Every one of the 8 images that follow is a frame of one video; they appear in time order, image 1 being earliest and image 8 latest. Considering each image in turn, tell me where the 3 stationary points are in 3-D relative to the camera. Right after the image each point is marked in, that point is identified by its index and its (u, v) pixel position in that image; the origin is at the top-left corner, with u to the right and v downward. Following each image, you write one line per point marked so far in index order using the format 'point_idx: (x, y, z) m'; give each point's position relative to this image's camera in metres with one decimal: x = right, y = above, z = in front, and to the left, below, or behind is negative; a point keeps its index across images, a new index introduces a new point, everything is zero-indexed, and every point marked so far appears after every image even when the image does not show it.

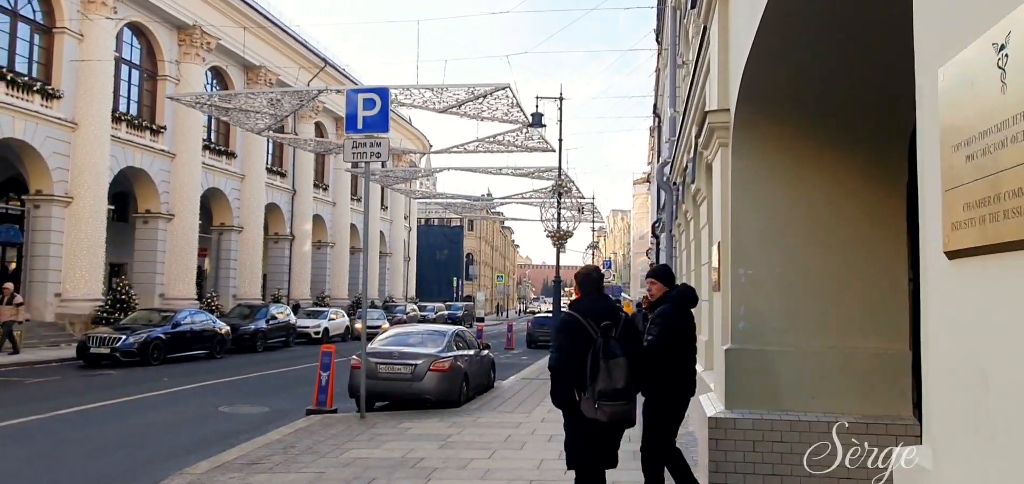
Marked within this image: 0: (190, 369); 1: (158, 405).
0: (-8.1, -3.2, +19.4) m
1: (-6.1, -2.8, +13.4) m
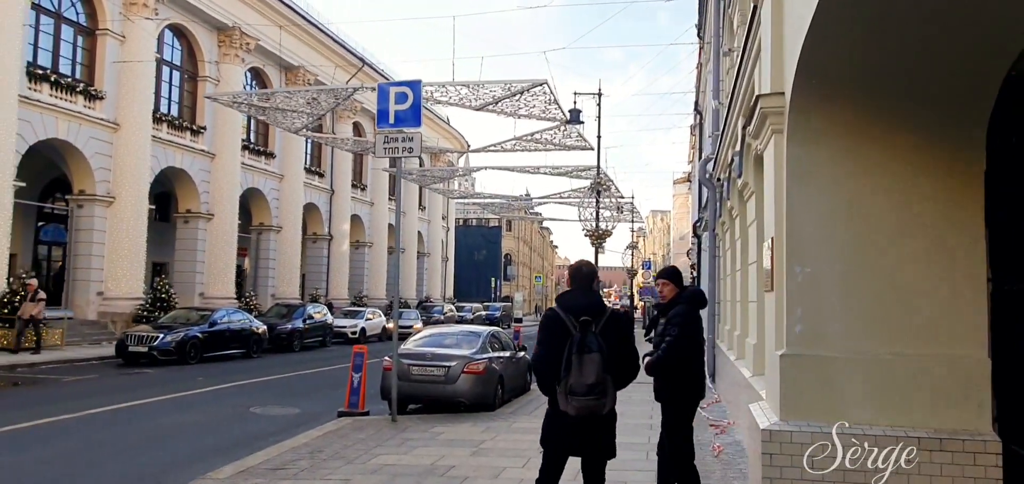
0: (-7.2, -3.2, +19.4) m
1: (-5.5, -2.8, +13.3) m
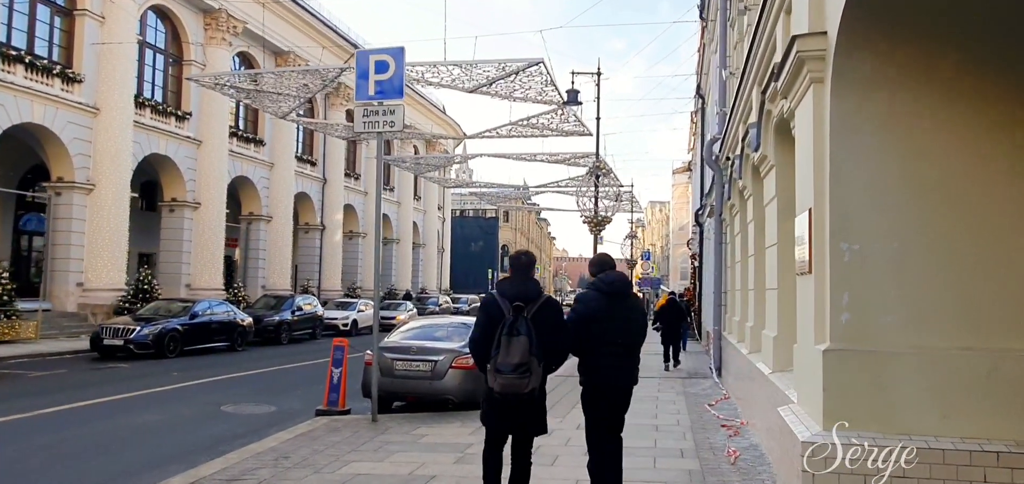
0: (-7.3, -2.9, +18.4) m
1: (-5.6, -2.6, +12.4) m
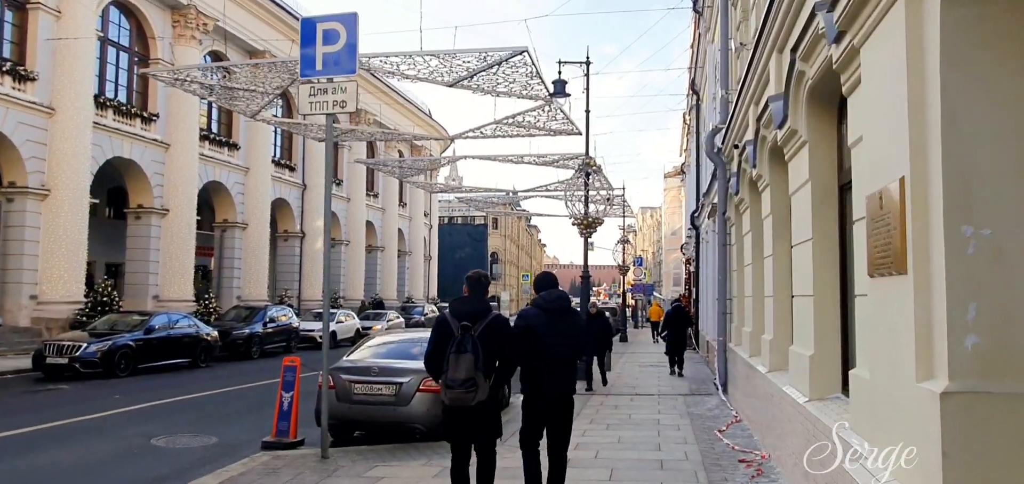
0: (-7.6, -3.1, +16.8) m
1: (-5.9, -2.6, +10.7) m
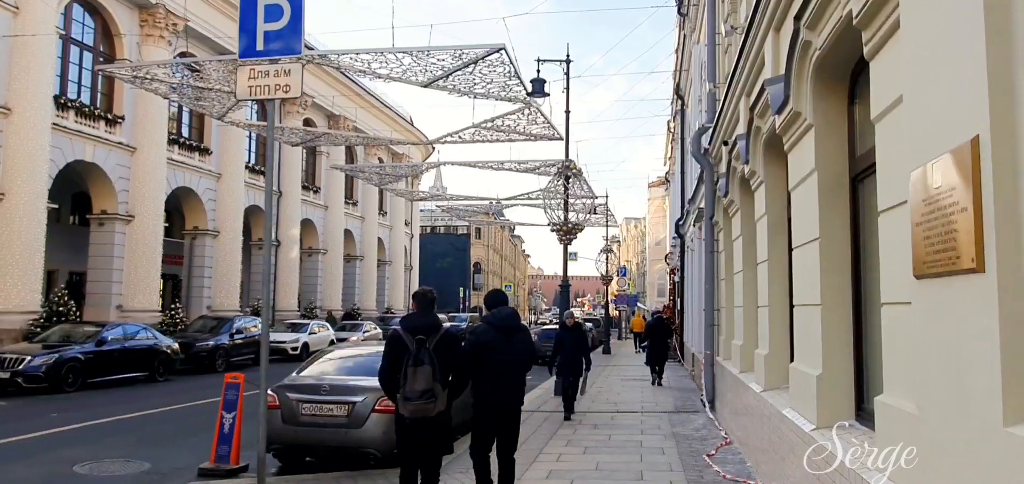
0: (-8.1, -3.2, +15.6) m
1: (-6.3, -2.7, +9.6) m
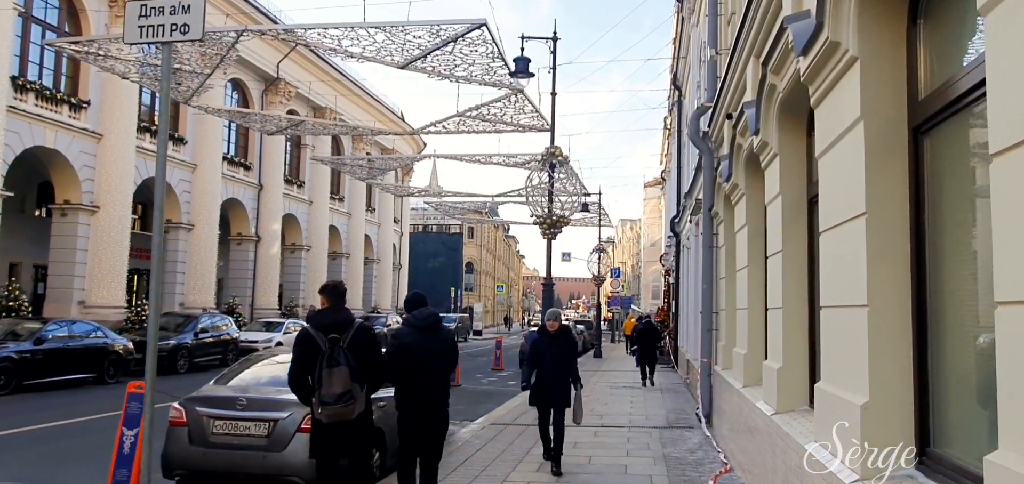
0: (-8.6, -3.0, +14.1) m
1: (-6.7, -2.5, +8.1) m
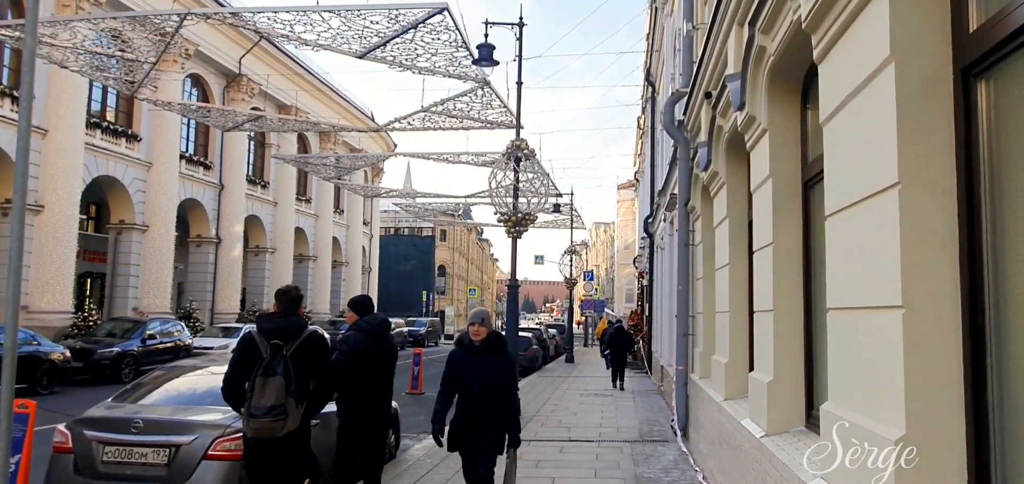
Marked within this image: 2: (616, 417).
0: (-9.2, -3.0, +12.9) m
1: (-7.1, -2.4, +6.9) m
2: (+1.8, -3.0, +13.2) m
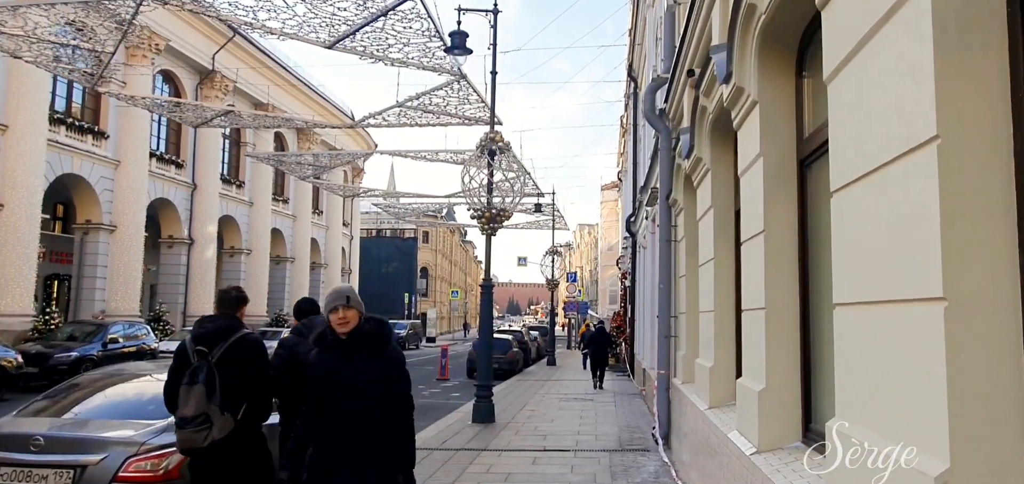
0: (-9.6, -2.9, +12.0) m
1: (-7.5, -2.4, +6.1) m
2: (+1.4, -2.9, +12.6) m
